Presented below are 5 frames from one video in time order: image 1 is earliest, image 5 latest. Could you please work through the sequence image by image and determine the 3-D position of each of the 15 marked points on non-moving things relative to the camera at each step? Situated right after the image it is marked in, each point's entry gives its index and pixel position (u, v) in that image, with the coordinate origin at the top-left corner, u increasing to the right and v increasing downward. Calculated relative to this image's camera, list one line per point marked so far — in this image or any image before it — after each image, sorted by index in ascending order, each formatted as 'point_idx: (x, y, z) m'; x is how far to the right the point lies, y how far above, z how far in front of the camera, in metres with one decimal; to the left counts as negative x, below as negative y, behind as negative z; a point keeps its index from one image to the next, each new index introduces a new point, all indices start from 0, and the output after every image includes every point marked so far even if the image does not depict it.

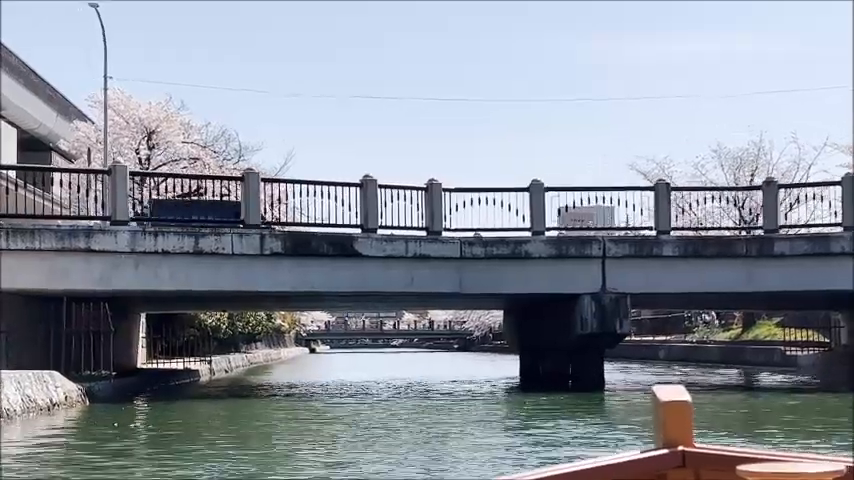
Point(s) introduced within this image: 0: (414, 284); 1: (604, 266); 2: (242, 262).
0: (-0.2, -0.8, +19.2) m
1: (+3.4, -0.5, +19.9) m
2: (-3.2, -0.4, +17.9) m
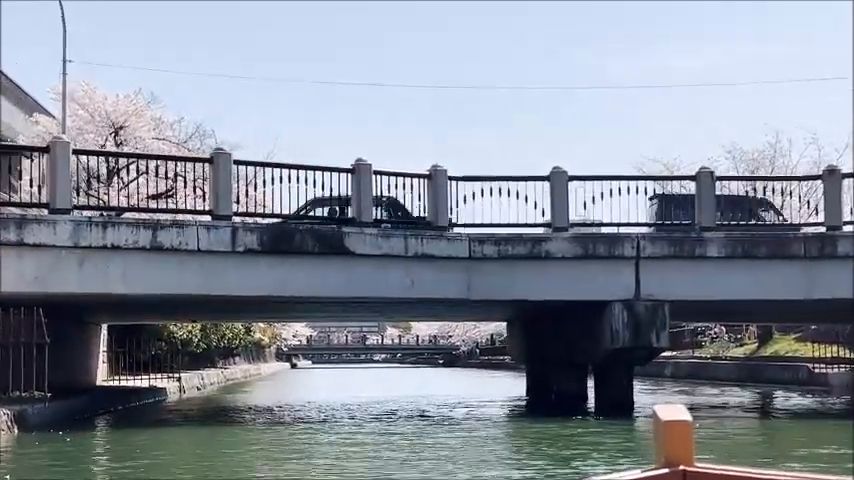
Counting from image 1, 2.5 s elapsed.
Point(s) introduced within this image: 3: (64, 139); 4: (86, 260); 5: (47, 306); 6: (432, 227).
0: (-0.2, -0.7, +16.2) m
1: (+3.5, -0.5, +16.9) m
2: (-3.1, -0.3, +14.8) m
3: (-5.0, +1.4, +14.2) m
4: (-4.7, -0.3, +14.1) m
5: (-6.4, -1.1, +17.2) m
6: (+0.1, +0.2, +16.6) m
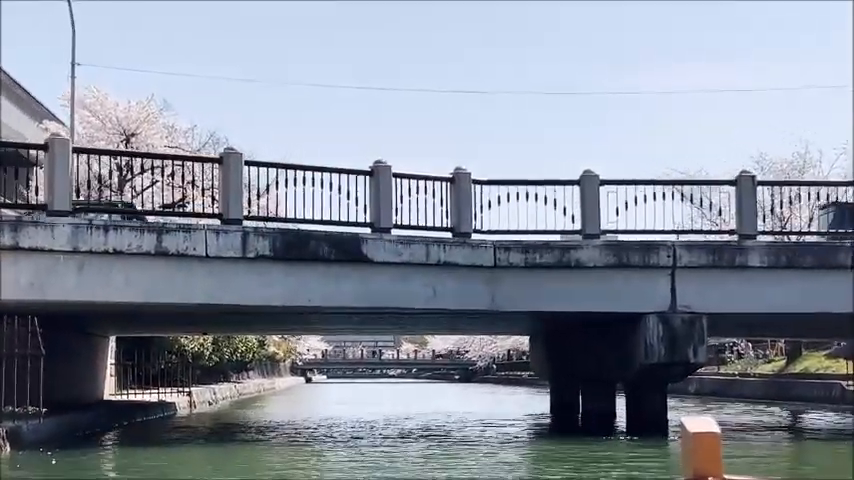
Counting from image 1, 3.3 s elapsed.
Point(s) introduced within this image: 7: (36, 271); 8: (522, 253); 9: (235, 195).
0: (+0.1, -0.9, +15.2) m
1: (+3.8, -0.6, +15.9) m
2: (-2.8, -0.4, +13.9) m
3: (-4.7, +1.3, +13.3) m
4: (-4.4, -0.3, +13.2) m
5: (-6.0, -1.2, +16.3) m
6: (+0.4, +0.1, +15.6) m
7: (-4.9, -0.4, +12.9) m
8: (+1.4, -0.2, +15.5) m
9: (-2.6, +0.6, +14.2) m
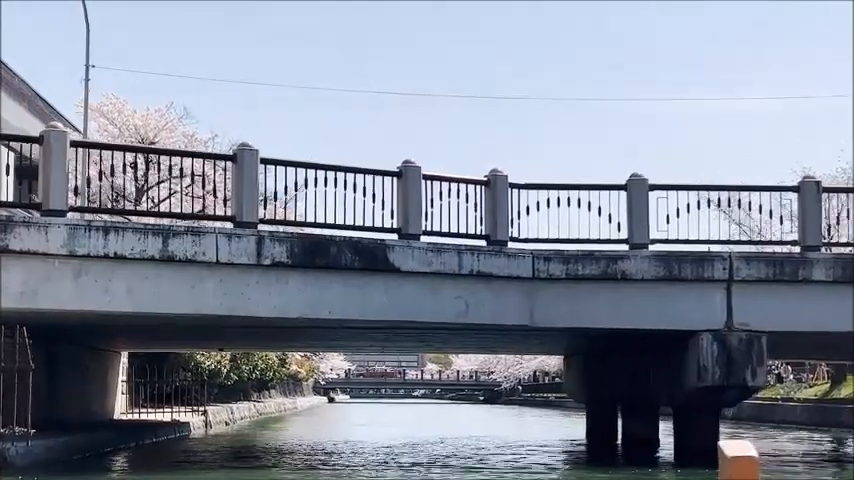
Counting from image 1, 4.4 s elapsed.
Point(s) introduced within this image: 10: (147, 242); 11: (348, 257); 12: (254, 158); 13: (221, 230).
0: (+0.6, -1.0, +13.9) m
1: (+4.2, -0.7, +14.5) m
2: (-2.4, -0.4, +12.6) m
3: (-4.3, +1.3, +12.1) m
4: (-4.0, -0.4, +11.9) m
5: (-5.6, -1.3, +15.1) m
6: (+0.9, 0.0, +14.3) m
7: (-4.5, -0.4, +11.7) m
8: (+1.9, -0.3, +14.1) m
9: (-2.2, +0.6, +12.9) m
10: (-3.3, 0.0, +12.1) m
11: (-1.0, -0.2, +13.1) m
12: (-2.2, +1.0, +13.1) m
13: (-2.5, +0.1, +12.5) m
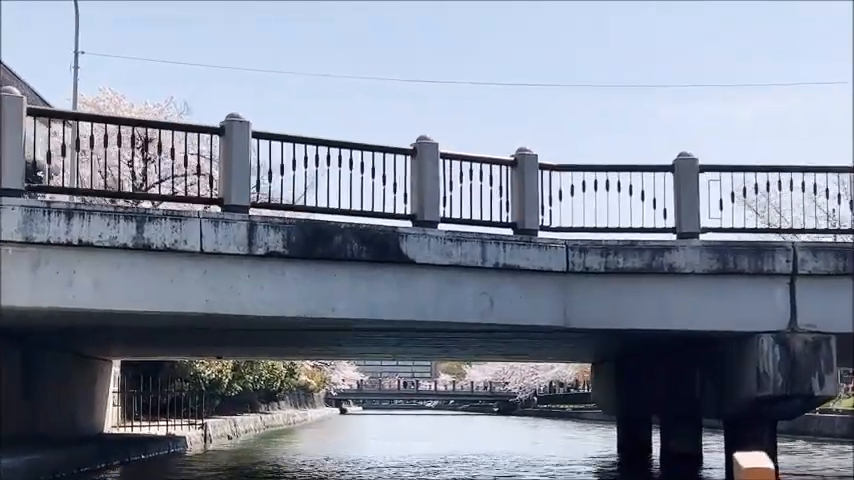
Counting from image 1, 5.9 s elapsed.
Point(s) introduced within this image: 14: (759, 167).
0: (+0.8, -0.8, +12.0) m
1: (+4.5, -0.6, +12.6) m
2: (-2.2, -0.3, +10.8) m
3: (-4.1, +1.4, +10.4) m
4: (-3.8, -0.2, +10.2) m
5: (-5.3, -1.2, +13.3) m
6: (+1.1, +0.1, +12.5) m
7: (-4.3, -0.3, +9.9) m
8: (+2.1, -0.2, +12.3) m
9: (-2.0, +0.7, +11.2) m
10: (-3.1, +0.1, +10.3) m
11: (-0.8, -0.1, +11.3) m
12: (-2.0, +1.2, +11.3) m
13: (-2.3, +0.3, +10.7) m
14: (+4.3, +0.9, +13.3) m
